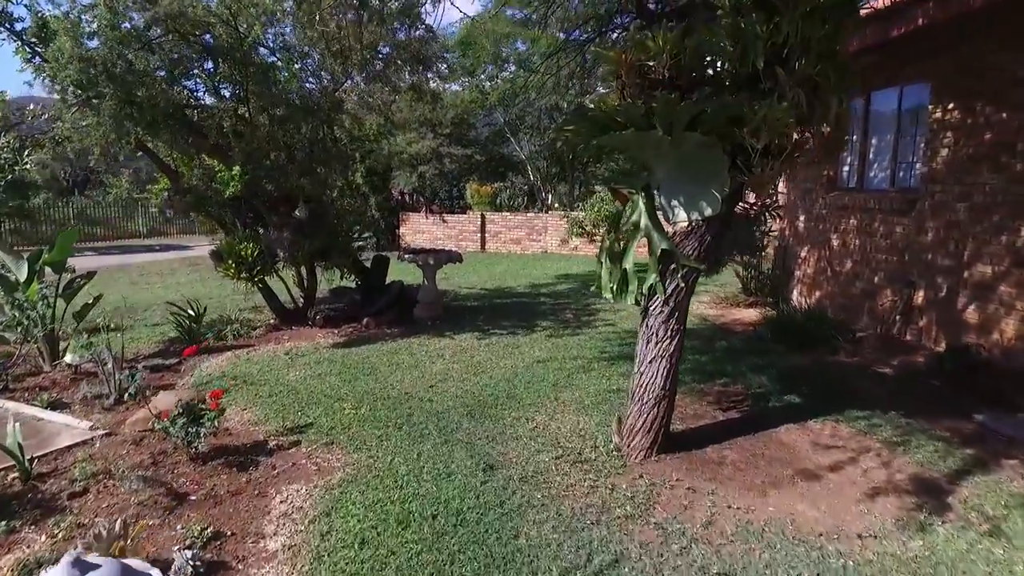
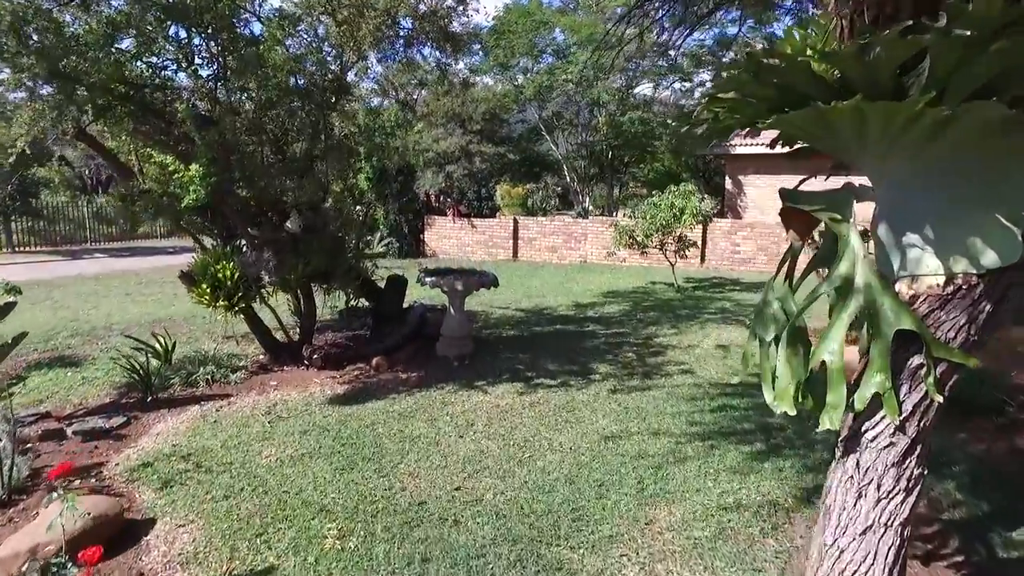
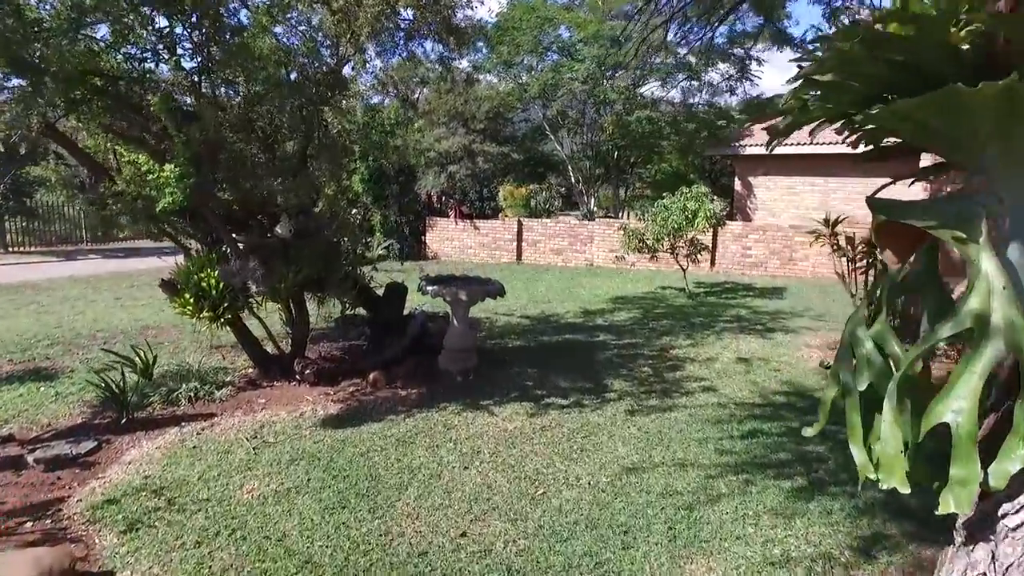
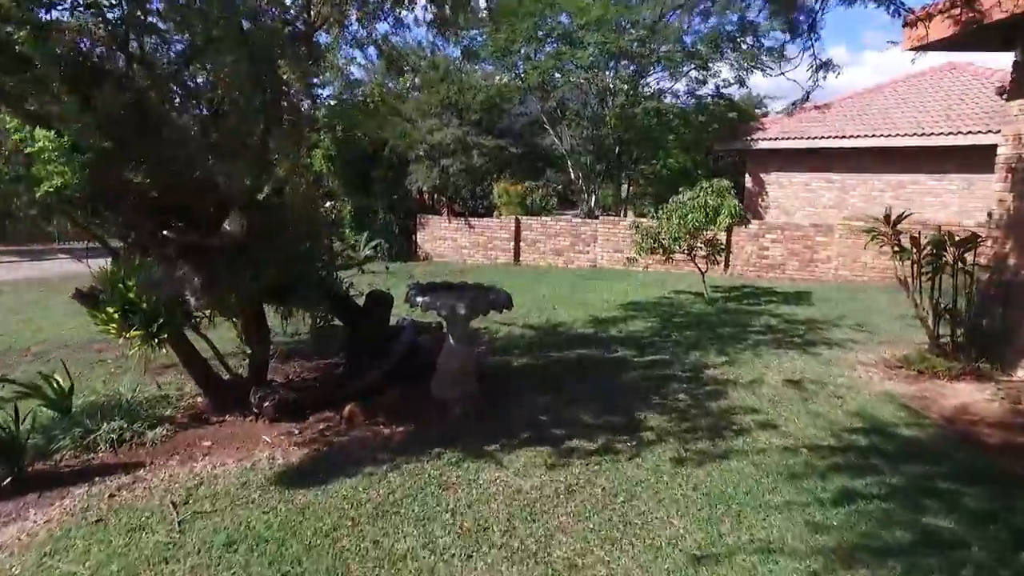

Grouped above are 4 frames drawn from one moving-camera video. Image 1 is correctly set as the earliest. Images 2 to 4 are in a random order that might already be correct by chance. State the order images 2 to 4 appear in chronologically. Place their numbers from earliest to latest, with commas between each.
2, 3, 4
